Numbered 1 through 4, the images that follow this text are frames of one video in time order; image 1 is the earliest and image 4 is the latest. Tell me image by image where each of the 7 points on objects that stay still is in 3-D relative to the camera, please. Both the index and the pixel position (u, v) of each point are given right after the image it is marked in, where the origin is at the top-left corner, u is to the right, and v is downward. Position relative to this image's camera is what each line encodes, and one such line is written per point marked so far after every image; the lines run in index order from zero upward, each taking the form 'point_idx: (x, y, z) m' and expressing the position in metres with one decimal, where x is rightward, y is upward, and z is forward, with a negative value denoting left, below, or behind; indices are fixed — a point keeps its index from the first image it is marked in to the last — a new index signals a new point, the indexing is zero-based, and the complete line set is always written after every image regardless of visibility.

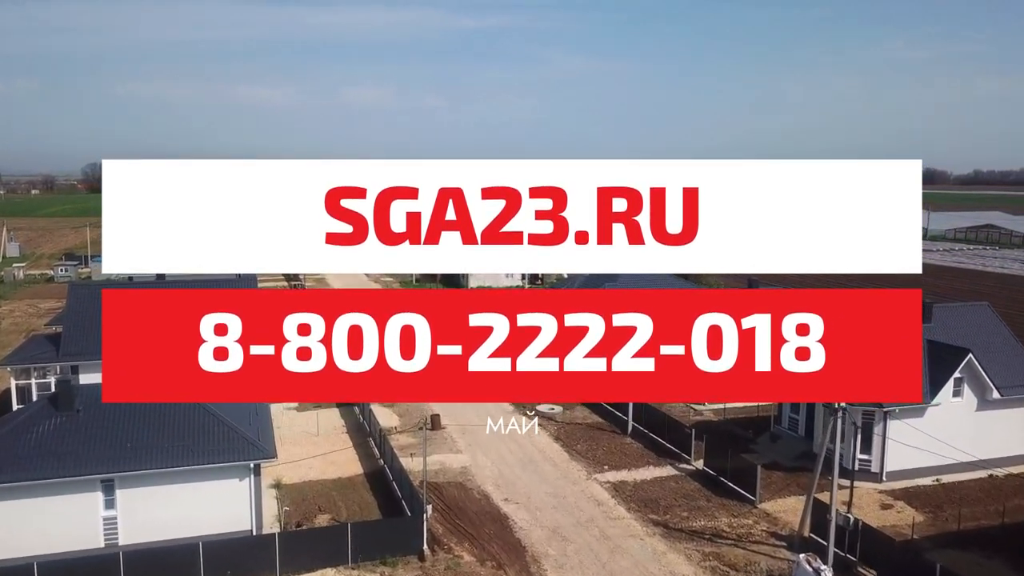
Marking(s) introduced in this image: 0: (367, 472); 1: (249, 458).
0: (-3.5, -4.5, +19.8) m
1: (-5.1, -3.3, +15.6) m
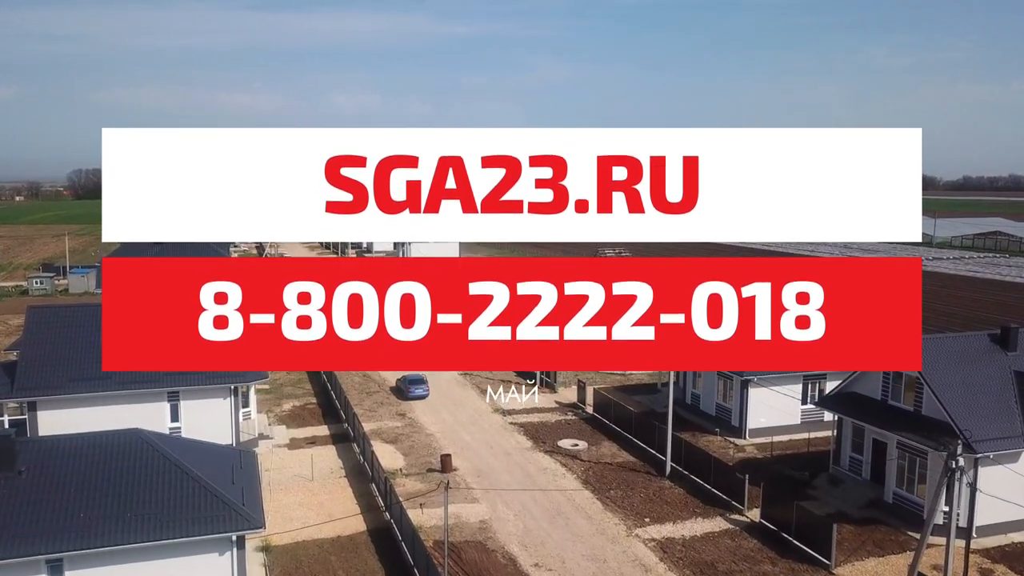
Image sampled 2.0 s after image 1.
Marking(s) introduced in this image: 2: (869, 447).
0: (-3.0, -5.1, +16.9) m
1: (-4.4, -3.8, +12.8) m
2: (+8.3, -3.7, +18.9) m
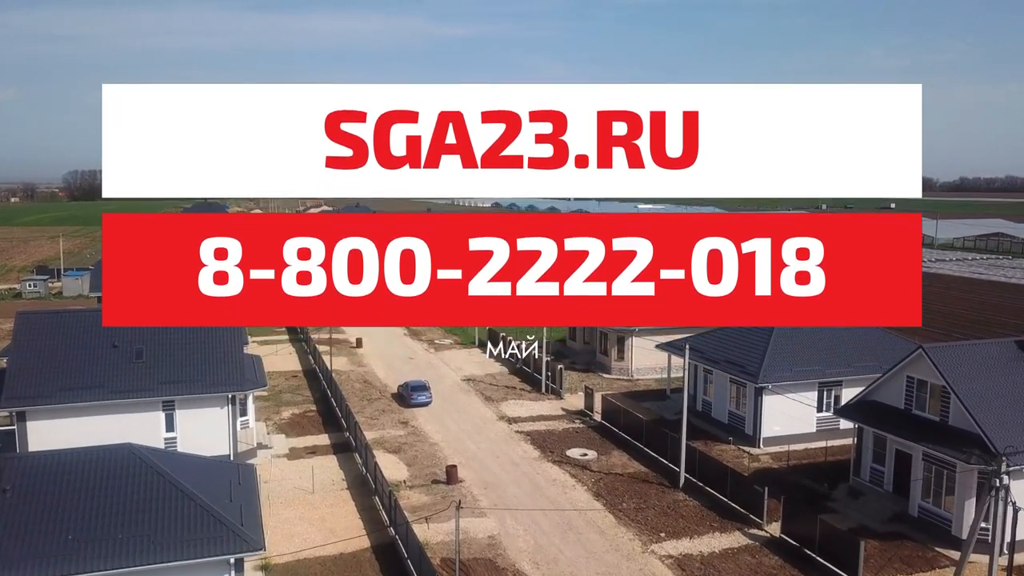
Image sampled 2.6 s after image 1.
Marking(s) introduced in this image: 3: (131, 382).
0: (-2.7, -5.2, +16.2) m
1: (-4.2, -3.9, +12.0) m
2: (+8.5, -3.8, +18.2) m
3: (-9.2, -2.3, +19.4) m
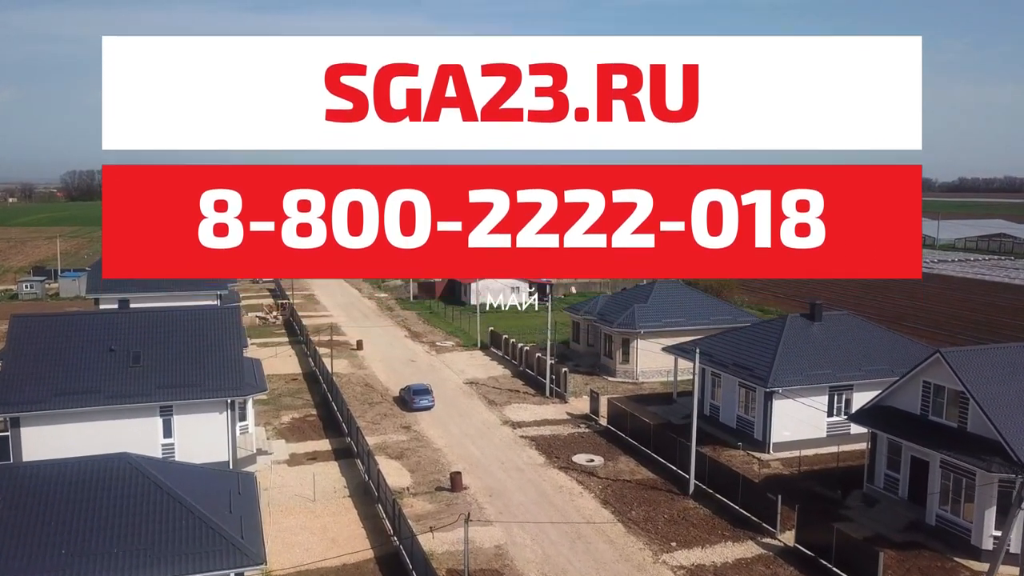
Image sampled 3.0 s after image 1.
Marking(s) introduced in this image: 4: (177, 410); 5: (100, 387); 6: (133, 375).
0: (-2.6, -5.2, +15.7) m
1: (-4.1, -4.0, +11.6) m
2: (+8.7, -3.9, +17.7) m
3: (-9.0, -2.3, +19.0) m
4: (-8.0, -2.9, +19.3) m
5: (-9.6, -2.3, +18.8) m
6: (-9.1, -2.1, +19.3) m
